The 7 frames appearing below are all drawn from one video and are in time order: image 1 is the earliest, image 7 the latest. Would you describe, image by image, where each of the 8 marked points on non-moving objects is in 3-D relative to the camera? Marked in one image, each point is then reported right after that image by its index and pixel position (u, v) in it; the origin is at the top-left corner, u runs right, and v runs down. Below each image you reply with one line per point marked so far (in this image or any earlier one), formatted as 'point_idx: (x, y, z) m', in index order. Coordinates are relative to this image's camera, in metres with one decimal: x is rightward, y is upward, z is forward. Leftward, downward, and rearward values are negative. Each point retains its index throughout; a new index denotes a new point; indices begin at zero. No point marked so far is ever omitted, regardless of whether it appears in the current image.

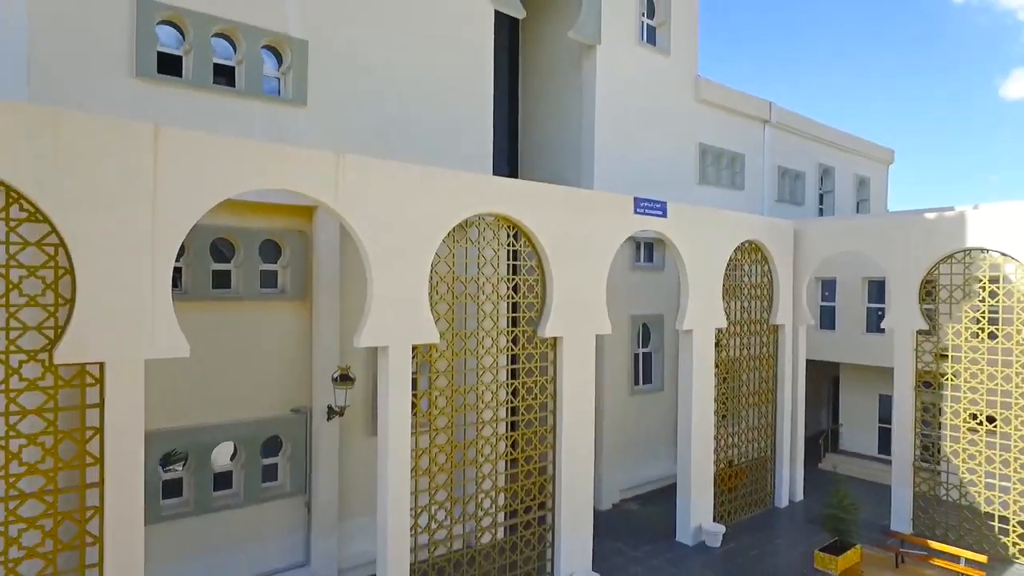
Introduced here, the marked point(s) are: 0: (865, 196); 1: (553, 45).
0: (+8.9, +2.3, +18.2) m
1: (+0.6, +3.8, +11.4) m
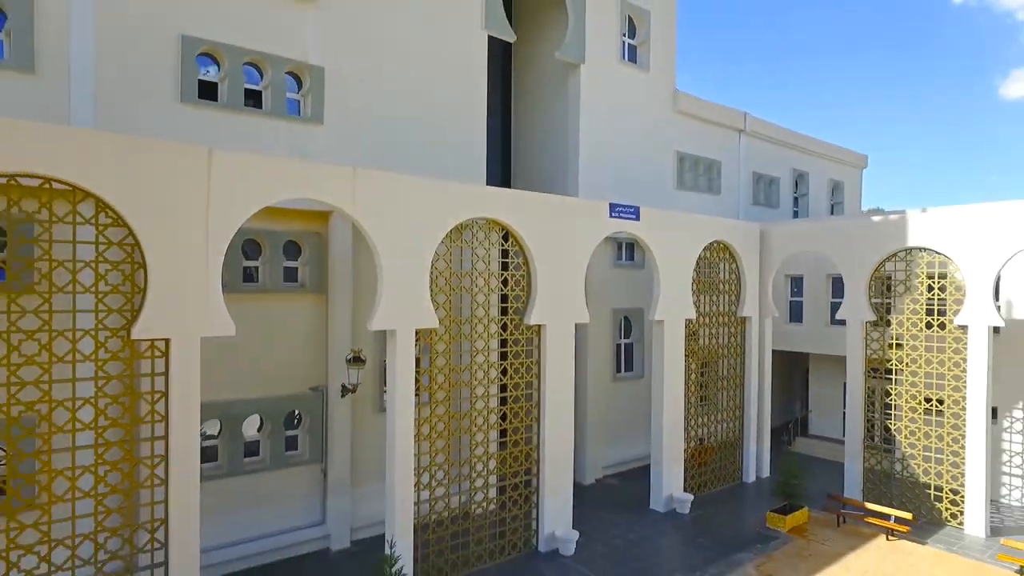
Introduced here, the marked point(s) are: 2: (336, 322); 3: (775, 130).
0: (+8.7, +2.4, +19.4) m
1: (+0.5, +3.9, +12.6) m
2: (-2.1, -0.4, +8.8) m
3: (+6.0, +3.6, +16.6) m
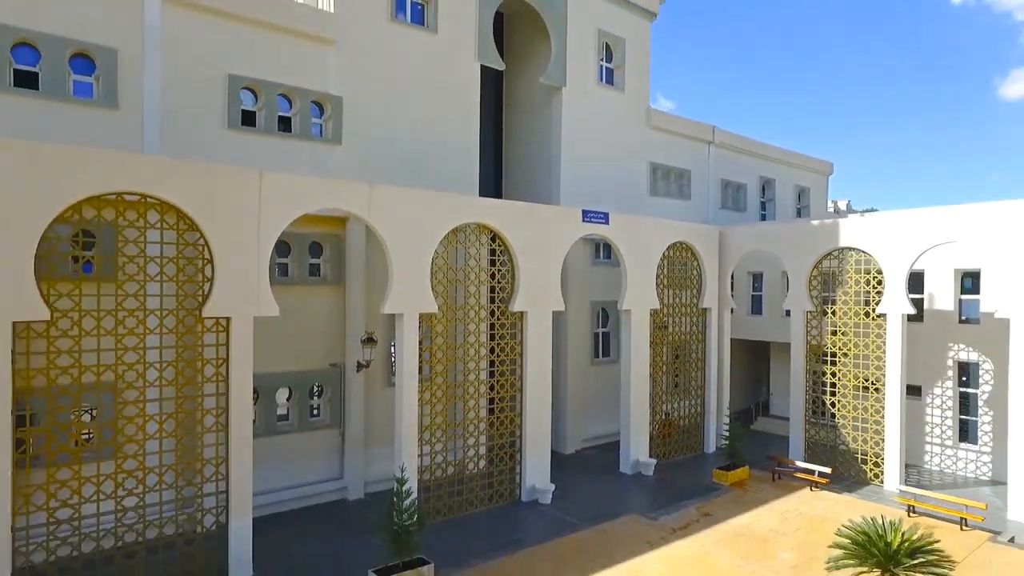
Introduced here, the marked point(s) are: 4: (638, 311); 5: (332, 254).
0: (+8.5, +2.5, +21.1) m
1: (+0.3, +4.0, +14.3) m
2: (-2.3, -0.3, +10.6) m
3: (+5.8, +3.7, +18.4) m
4: (+2.2, -0.4, +12.5) m
5: (-2.6, +0.5, +10.6) m
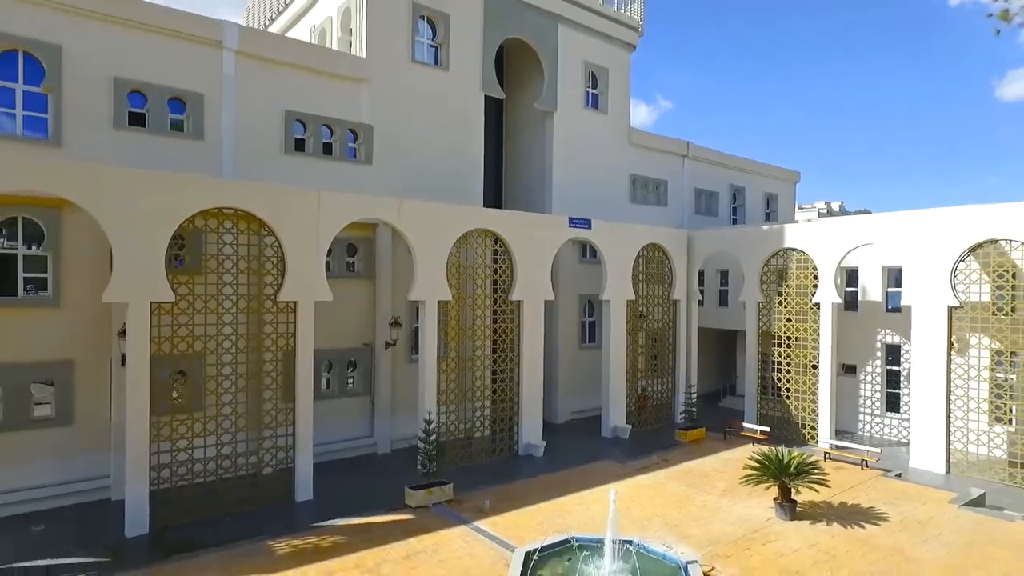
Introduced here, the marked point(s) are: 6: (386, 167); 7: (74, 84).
0: (+8.5, +2.6, +23.6) m
1: (+0.3, +4.1, +16.8) m
2: (-2.4, -0.2, +13.1) m
3: (+5.8, +3.8, +20.8) m
4: (+2.2, -0.3, +14.9) m
5: (-2.7, +0.6, +13.1) m
6: (-2.3, +2.2, +13.4) m
7: (-6.0, +2.8, +10.0) m
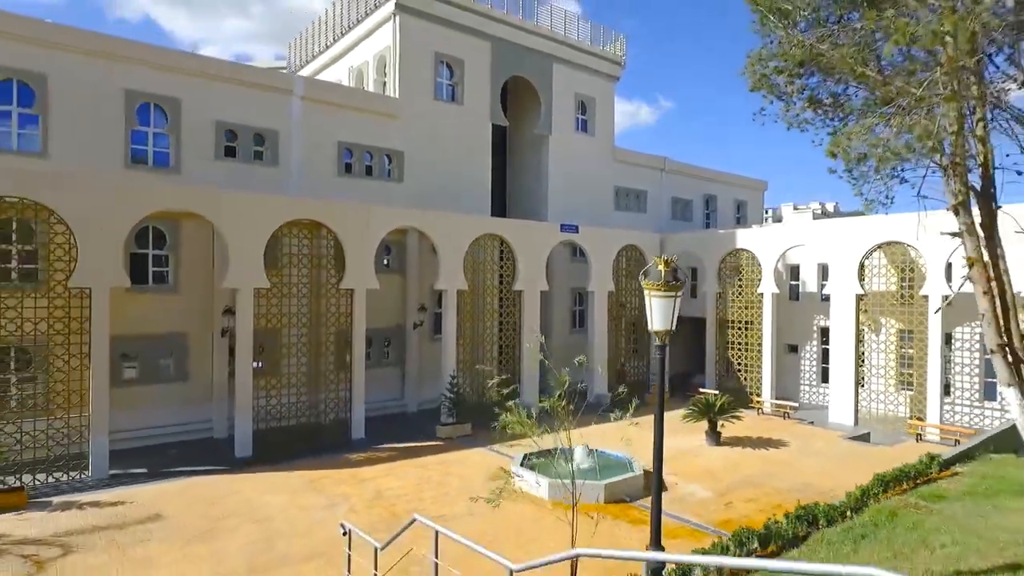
0: (+8.6, +2.8, +27.0) m
1: (+0.4, +4.3, +20.2) m
2: (-2.3, 0.0, +16.4) m
3: (+5.9, +4.0, +24.2) m
4: (+2.2, -0.1, +18.3) m
5: (-2.6, +0.8, +16.4) m
6: (-2.3, +2.4, +16.8) m
7: (-6.0, +3.0, +13.4) m
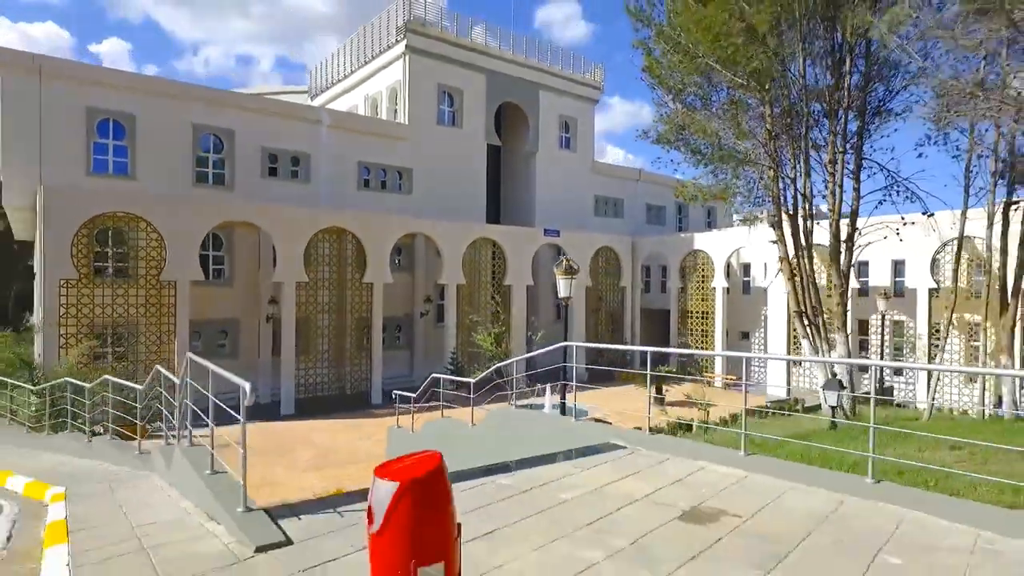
0: (+8.4, +2.9, +30.2) m
1: (+0.1, +4.4, +23.4) m
2: (-2.5, +0.1, +19.7) m
3: (+5.6, +4.2, +27.4) m
4: (+2.0, 0.0, +21.5) m
5: (-2.9, +0.9, +19.7) m
6: (-2.5, +2.5, +20.0) m
7: (-6.3, +3.1, +16.6) m
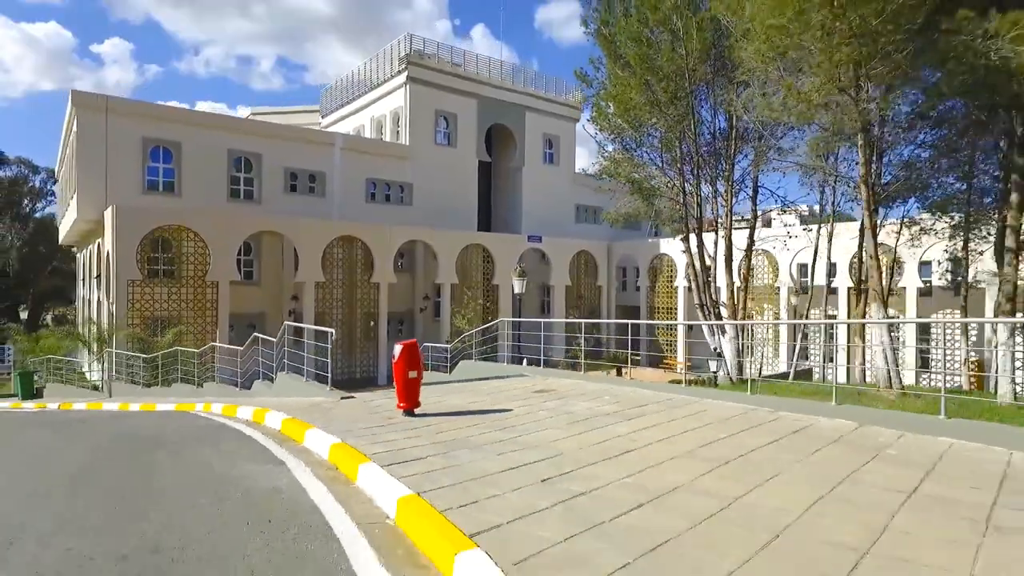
0: (+8.0, +3.0, +33.1) m
1: (-0.3, +4.5, +26.3) m
2: (-2.9, +0.1, +22.6) m
3: (+5.3, +4.2, +30.3) m
4: (+1.6, +0.1, +24.5) m
5: (-3.3, +1.0, +22.6) m
6: (-2.9, +2.6, +22.9) m
7: (-6.7, +3.1, +19.5) m
